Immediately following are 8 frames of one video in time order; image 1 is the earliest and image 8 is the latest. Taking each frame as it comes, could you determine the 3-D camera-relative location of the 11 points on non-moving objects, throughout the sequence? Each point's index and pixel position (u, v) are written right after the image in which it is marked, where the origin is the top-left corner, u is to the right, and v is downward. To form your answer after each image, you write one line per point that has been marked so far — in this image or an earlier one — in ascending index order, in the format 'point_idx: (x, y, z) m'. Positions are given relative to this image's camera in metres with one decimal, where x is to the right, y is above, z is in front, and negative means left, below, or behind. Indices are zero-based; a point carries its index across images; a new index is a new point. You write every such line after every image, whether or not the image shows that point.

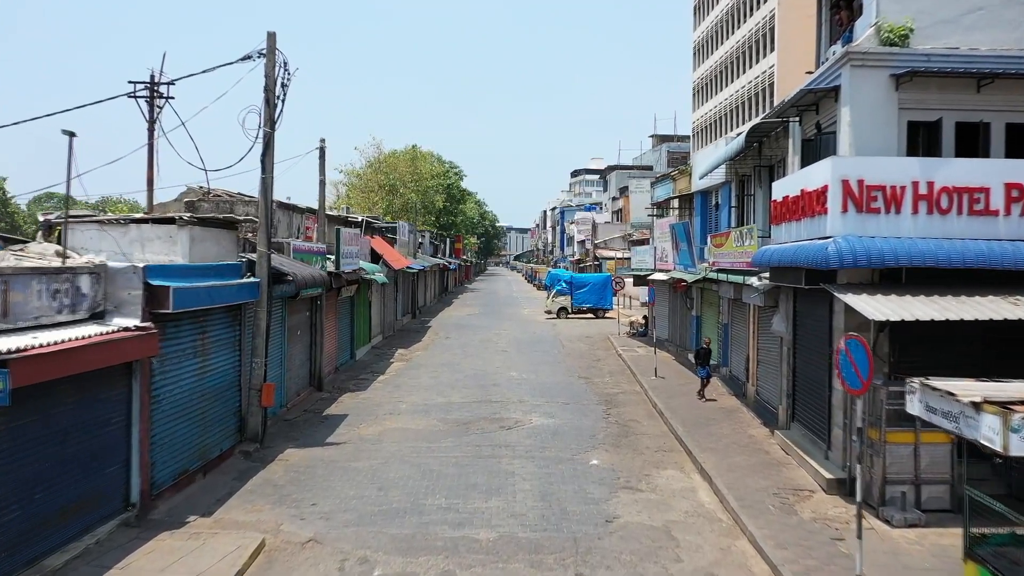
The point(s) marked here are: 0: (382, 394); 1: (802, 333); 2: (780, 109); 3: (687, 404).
0: (-3.1, -2.5, +17.3) m
1: (+5.0, -0.8, +12.4) m
2: (+4.6, +3.1, +12.5) m
3: (+3.8, -2.5, +15.7) m
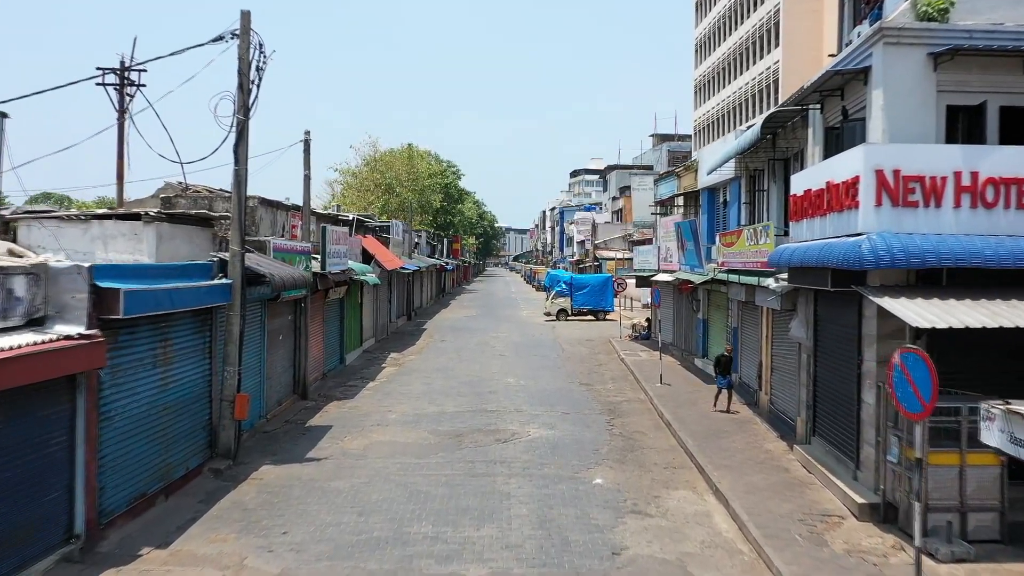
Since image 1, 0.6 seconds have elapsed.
0: (-3.2, -2.6, +16.2) m
1: (+4.9, -0.8, +11.4) m
2: (+4.5, +3.0, +11.5) m
3: (+3.7, -2.5, +14.7) m
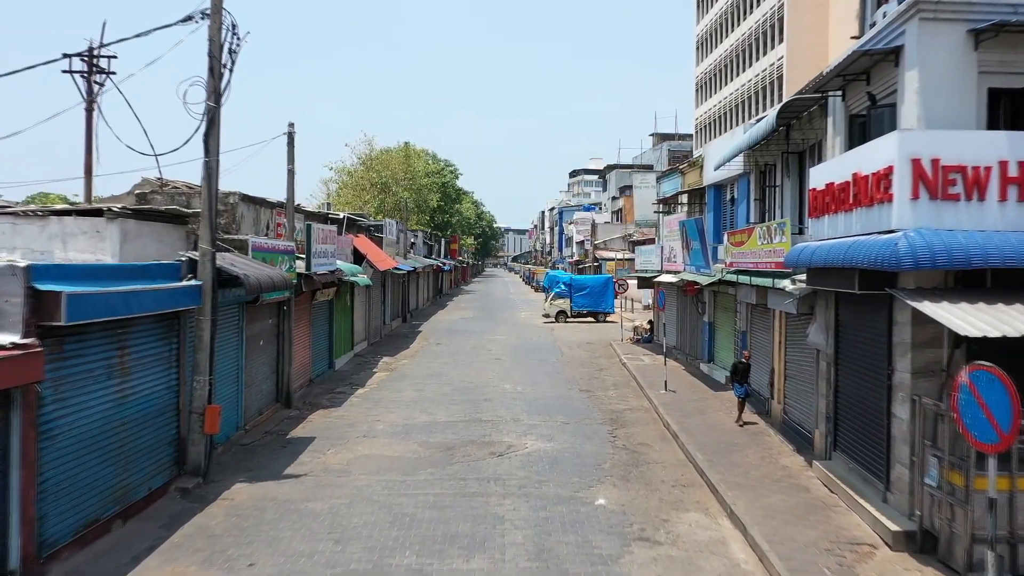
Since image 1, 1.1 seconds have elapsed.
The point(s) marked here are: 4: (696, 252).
0: (-3.2, -2.6, +15.3) m
1: (+4.8, -0.8, +10.5) m
2: (+4.5, +3.0, +10.6) m
3: (+3.6, -2.6, +13.7) m
4: (+4.7, +0.9, +18.8) m
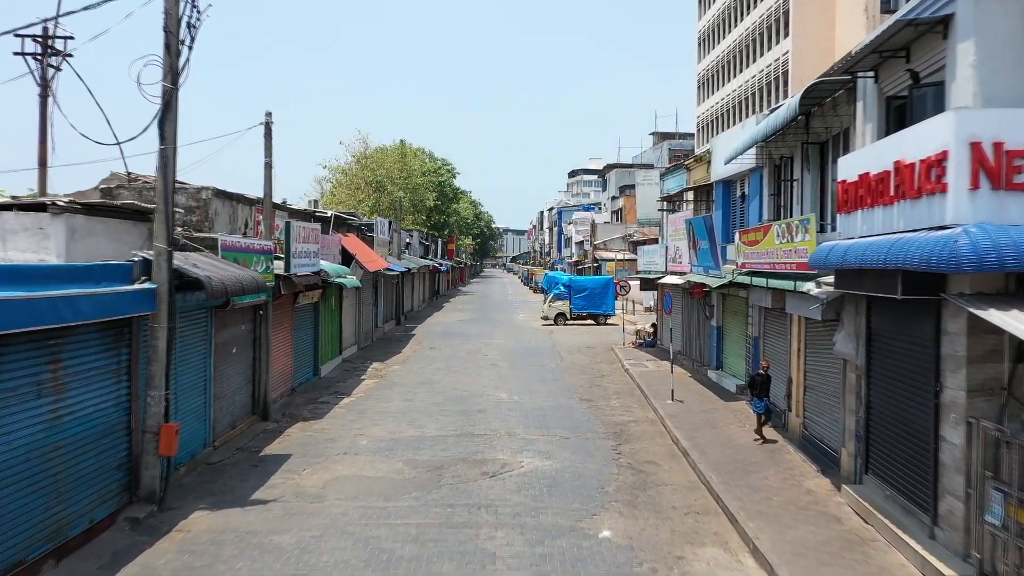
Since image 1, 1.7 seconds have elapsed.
0: (-3.3, -2.7, +14.1) m
1: (+4.7, -0.9, +9.3) m
2: (+4.4, +3.0, +9.4) m
3: (+3.5, -2.6, +12.6) m
4: (+4.6, +0.9, +17.6) m
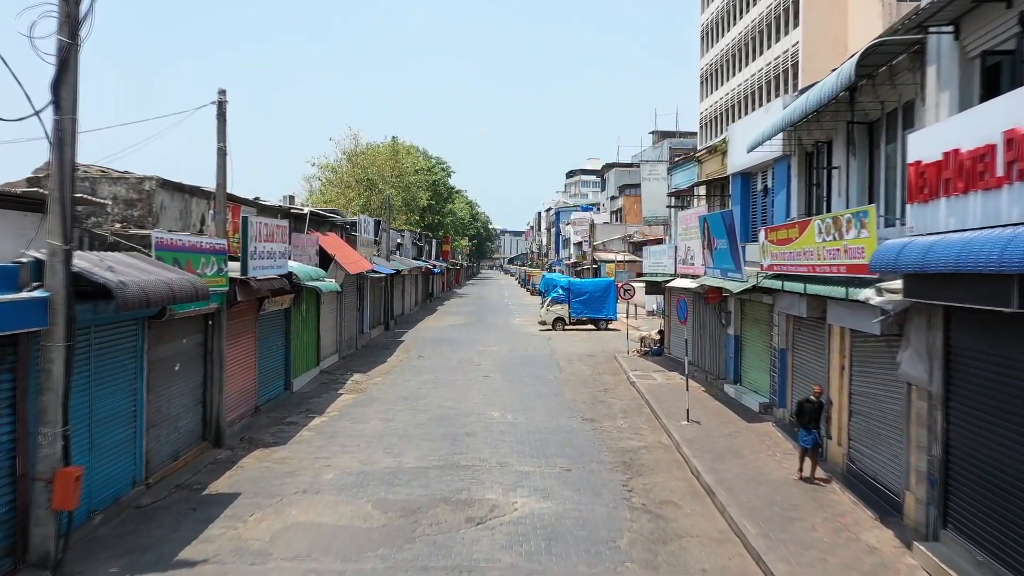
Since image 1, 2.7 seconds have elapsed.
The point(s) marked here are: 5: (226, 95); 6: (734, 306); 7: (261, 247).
0: (-3.5, -2.8, +12.2) m
1: (+4.6, -1.0, +7.4) m
2: (+4.3, +2.9, +7.5) m
3: (+3.4, -2.7, +10.7) m
4: (+4.4, +0.8, +15.7) m
5: (-4.8, +3.2, +12.1) m
6: (+5.0, -0.4, +16.5) m
7: (-4.6, +0.8, +13.4) m
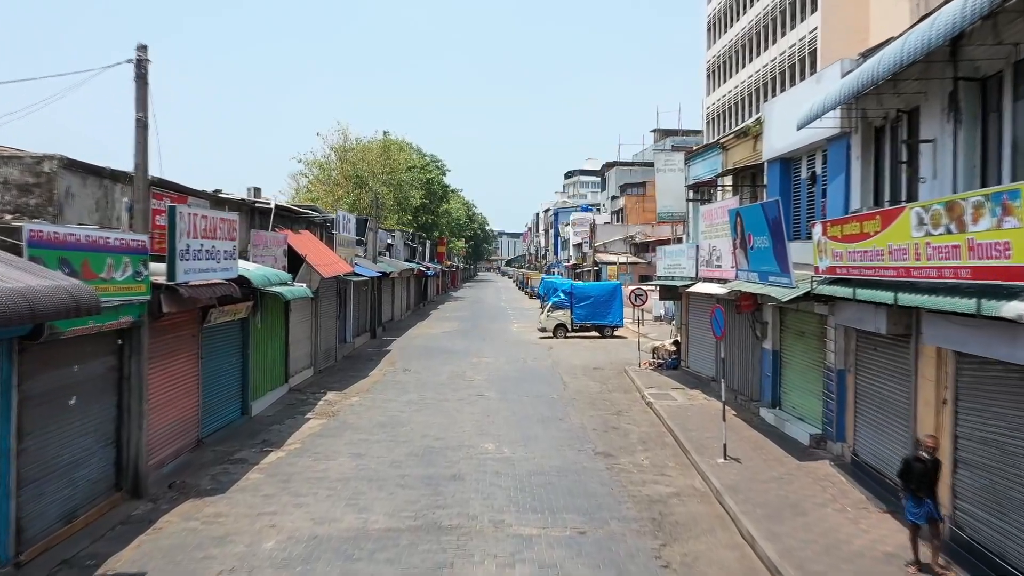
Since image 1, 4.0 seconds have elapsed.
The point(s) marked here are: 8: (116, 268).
0: (-3.5, -2.9, +9.6) m
1: (+4.6, -1.1, +4.9) m
2: (+4.2, +2.8, +5.0) m
3: (+3.4, -2.8, +8.1) m
4: (+4.4, +0.7, +13.2) m
5: (-4.8, +3.1, +9.6) m
6: (+5.0, -0.5, +14.0) m
7: (-4.6, +0.6, +10.8) m
8: (-4.8, +0.2, +8.9) m
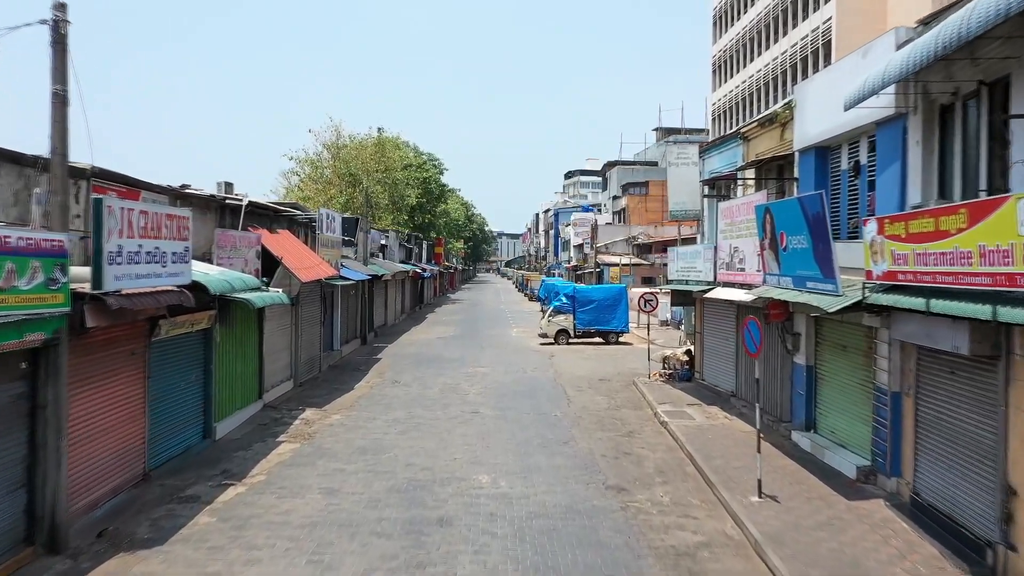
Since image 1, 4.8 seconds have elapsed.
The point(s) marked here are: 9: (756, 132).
0: (-3.5, -3.0, +7.9) m
1: (+4.6, -1.2, +3.2) m
2: (+4.2, +2.7, +3.3) m
3: (+3.3, -2.9, +6.4) m
4: (+4.4, +0.5, +11.5) m
5: (-4.8, +3.0, +7.9) m
6: (+4.9, -0.6, +12.3) m
7: (-4.7, +0.5, +9.1) m
8: (-4.9, +0.1, +7.2) m
9: (+5.0, +3.2, +15.0) m
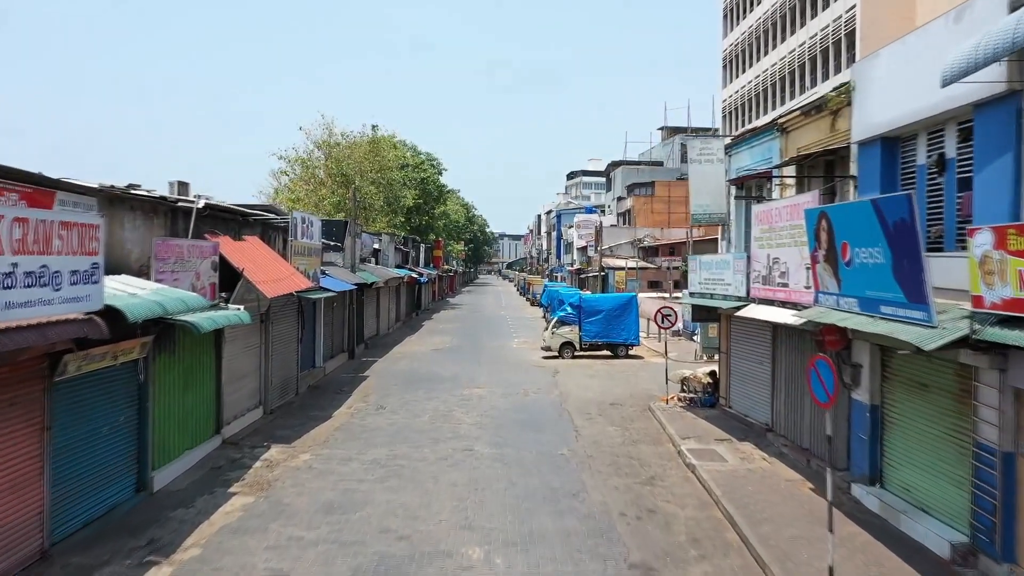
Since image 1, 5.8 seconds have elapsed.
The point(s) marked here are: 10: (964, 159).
0: (-3.6, -3.3, +5.7) m
1: (+4.5, -1.5, +0.9) m
2: (+4.2, +2.4, +1.1) m
3: (+3.3, -3.2, +4.2) m
4: (+4.3, +0.2, +9.2) m
5: (-4.9, +2.7, +5.7) m
6: (+4.9, -0.9, +10.0) m
7: (-4.7, +0.2, +6.9) m
8: (-4.9, -0.2, +5.0) m
9: (+5.0, +2.9, +12.7) m
10: (+5.1, +1.5, +8.3) m
